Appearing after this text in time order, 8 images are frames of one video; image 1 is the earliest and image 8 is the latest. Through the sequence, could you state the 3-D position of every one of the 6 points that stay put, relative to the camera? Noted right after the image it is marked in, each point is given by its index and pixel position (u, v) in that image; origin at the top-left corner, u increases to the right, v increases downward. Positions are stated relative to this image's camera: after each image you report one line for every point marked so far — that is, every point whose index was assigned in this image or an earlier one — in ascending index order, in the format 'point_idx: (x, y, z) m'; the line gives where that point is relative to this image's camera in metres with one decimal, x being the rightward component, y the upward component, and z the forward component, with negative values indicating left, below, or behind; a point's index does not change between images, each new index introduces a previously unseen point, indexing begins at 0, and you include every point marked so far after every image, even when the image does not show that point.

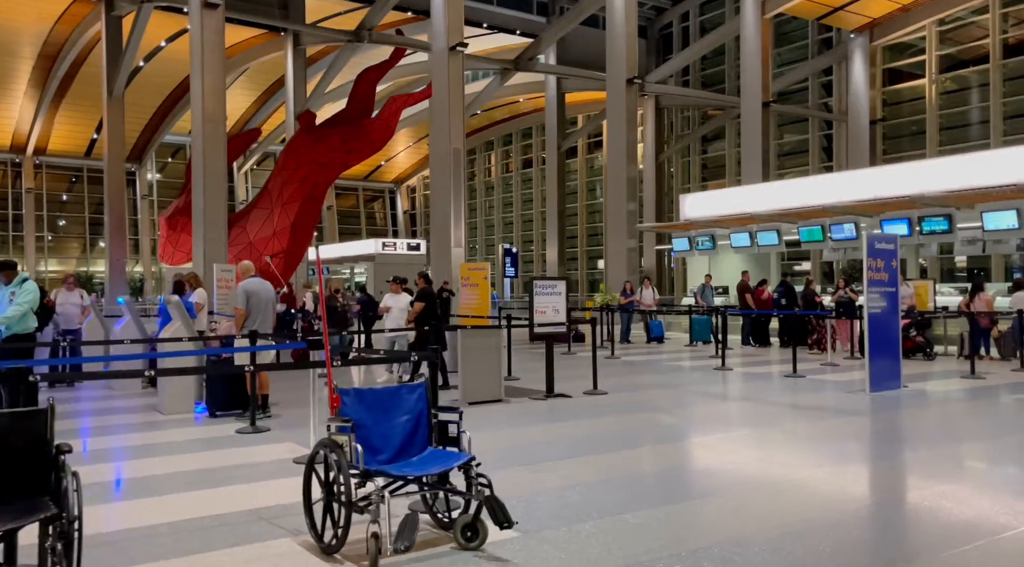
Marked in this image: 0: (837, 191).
0: (+6.7, +1.8, +16.5) m
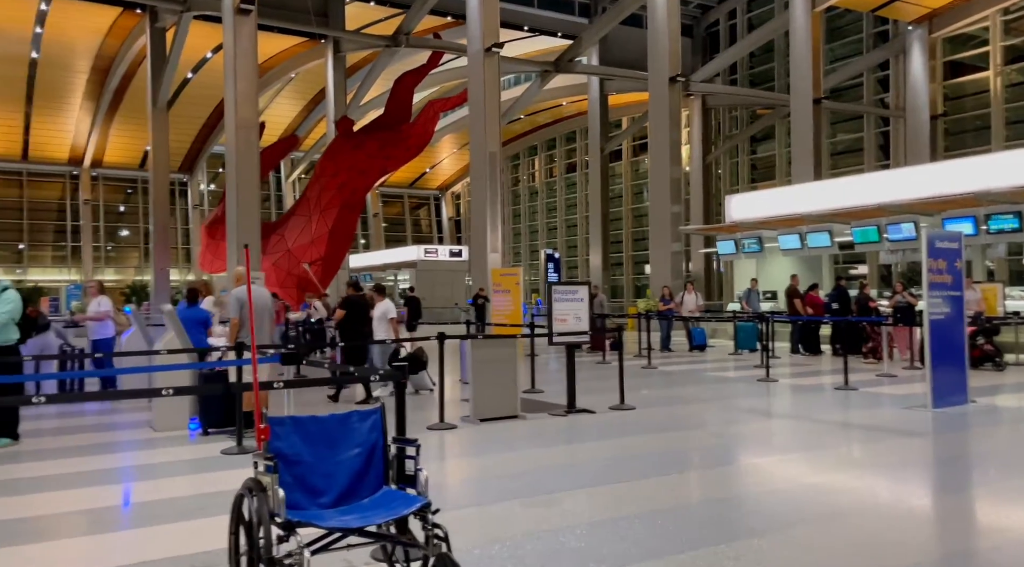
0: (+7.4, +1.8, +15.4) m
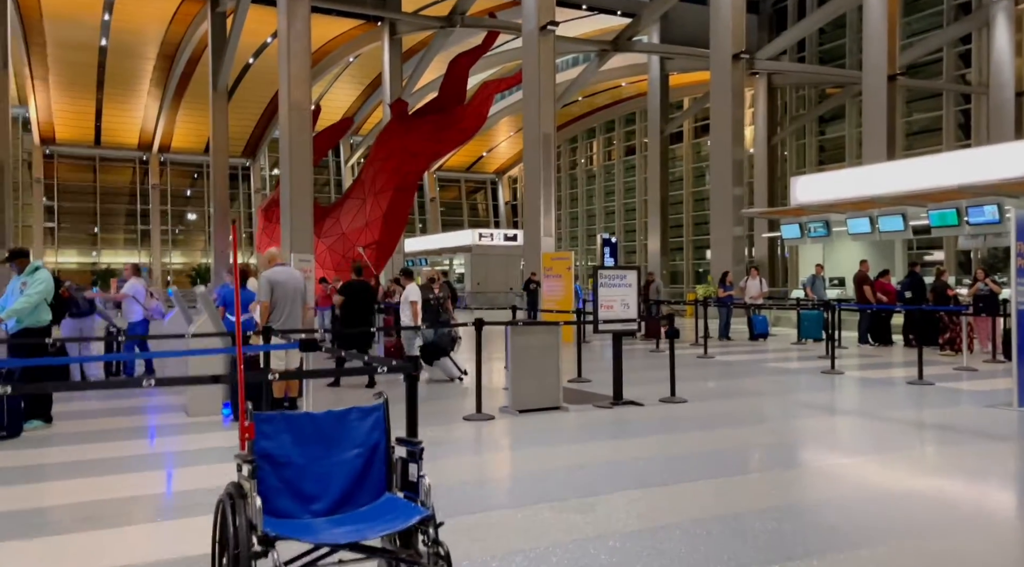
0: (+8.3, +2.0, +14.4) m
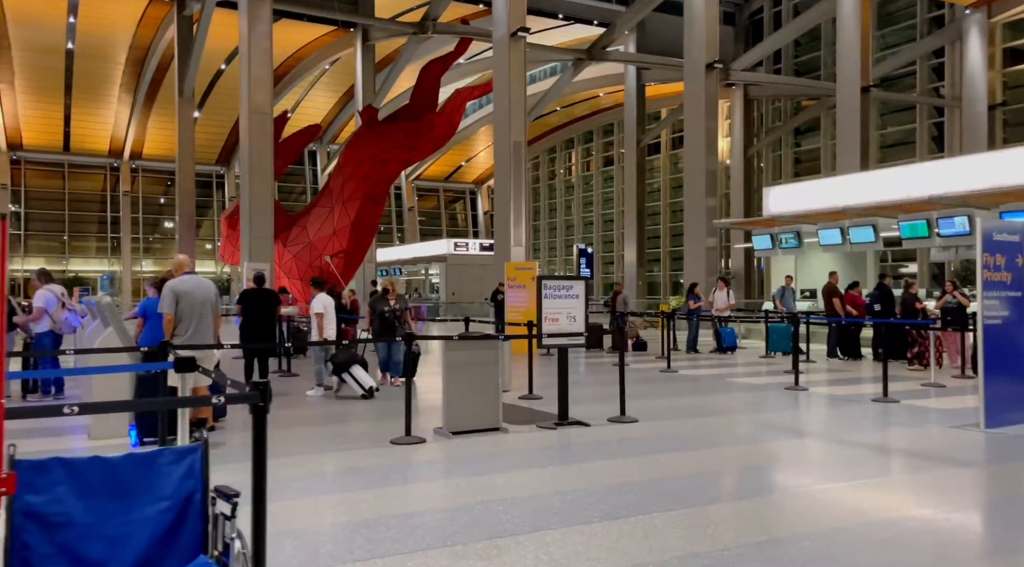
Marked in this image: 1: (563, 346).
0: (+7.6, +1.8, +14.1) m
1: (+0.5, -0.6, +7.2) m
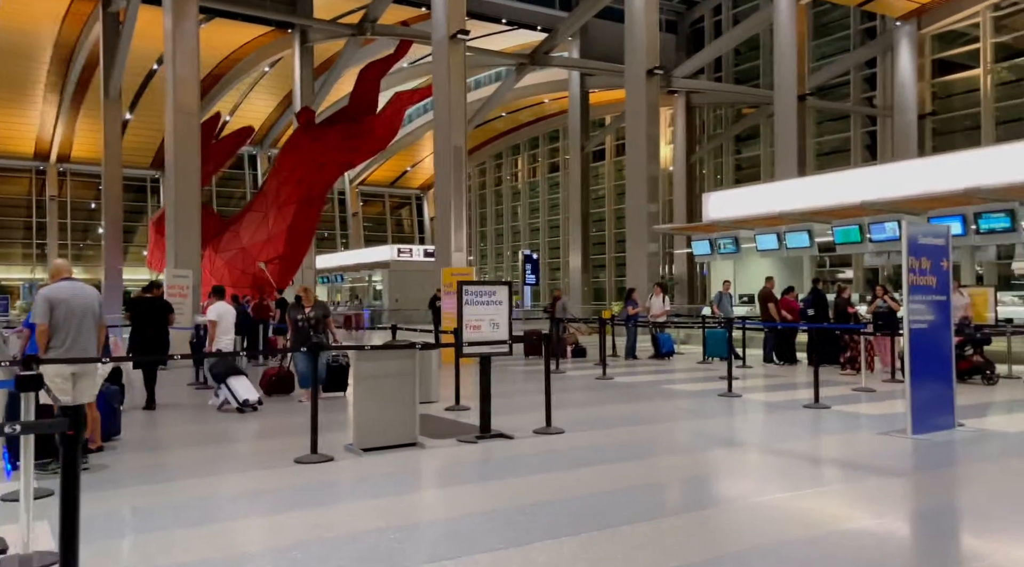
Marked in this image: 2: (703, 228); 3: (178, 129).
0: (+6.5, +1.7, +14.2) m
1: (-0.2, -0.6, +6.9) m
2: (+4.5, +1.3, +18.9) m
3: (-7.3, +3.4, +17.8) m
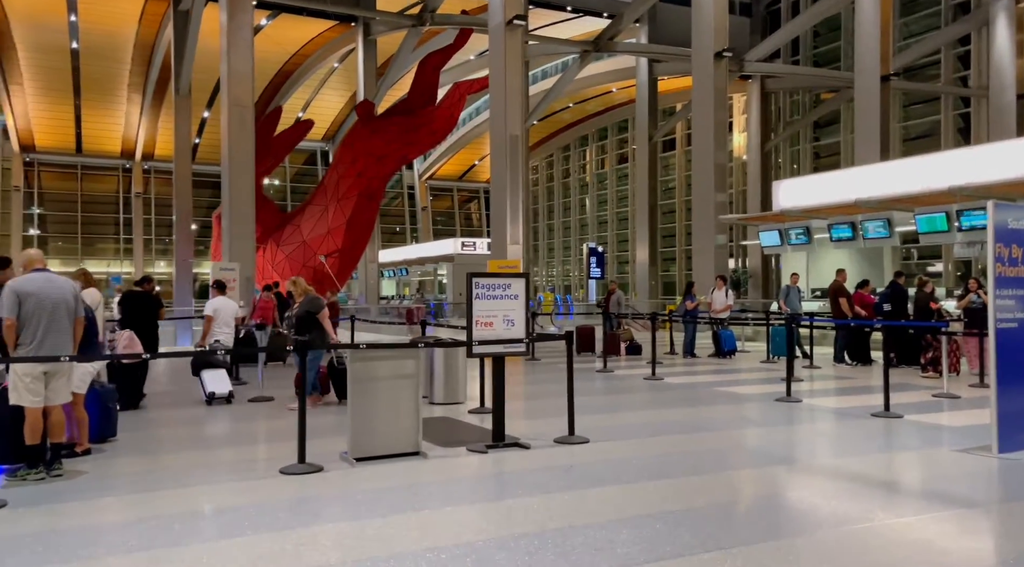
0: (+7.3, +1.8, +12.9) m
1: (-0.1, -0.5, +6.2) m
2: (+5.7, +1.5, +17.8) m
3: (-6.1, +3.6, +17.7) m
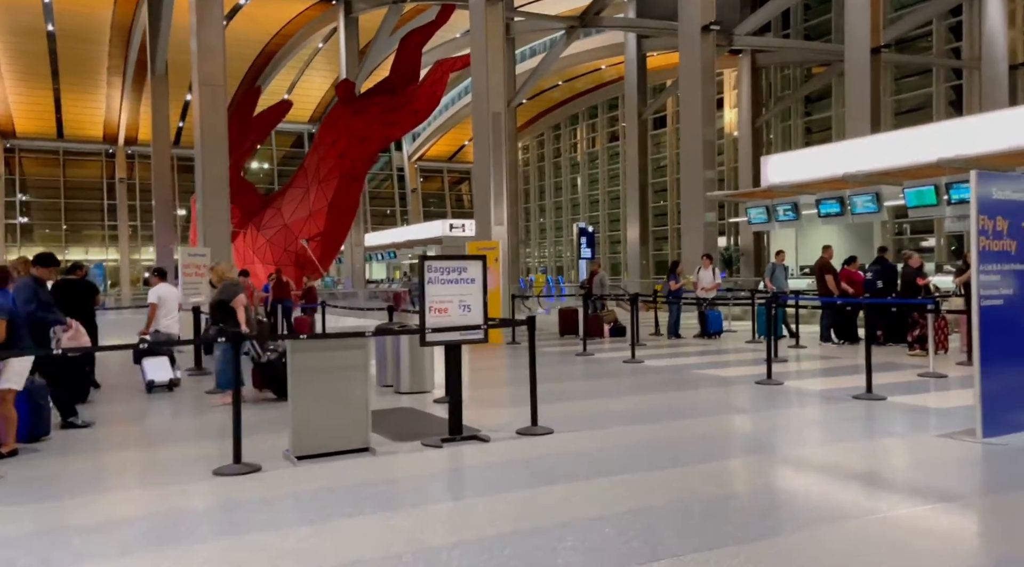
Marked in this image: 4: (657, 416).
0: (+7.0, +2.2, +12.5) m
1: (-0.3, -0.4, +5.9) m
2: (+5.3, +1.9, +17.4) m
3: (-6.6, +3.9, +17.2) m
4: (+1.4, -1.3, +7.8) m
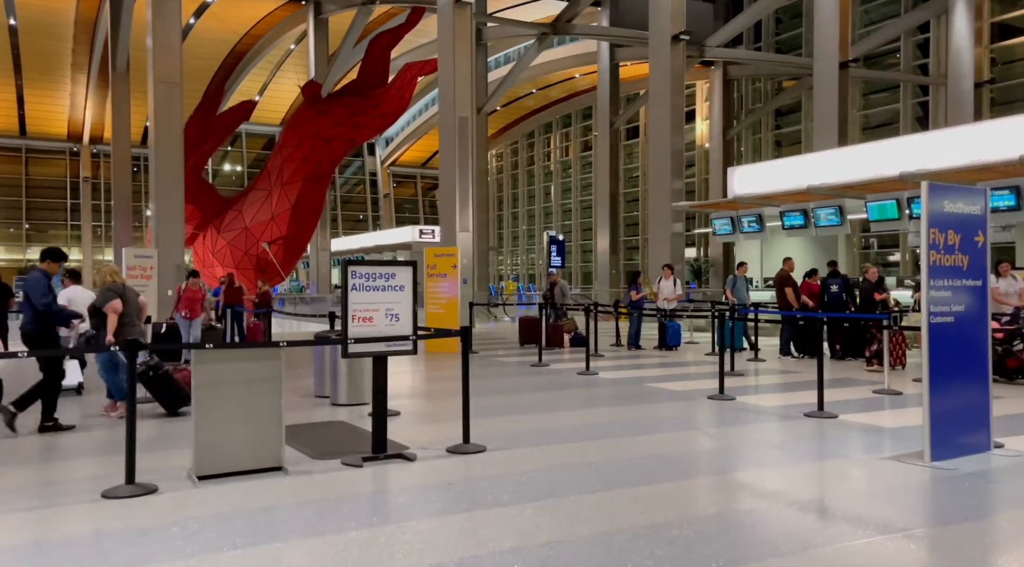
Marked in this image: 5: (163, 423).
0: (+6.3, +2.0, +12.4) m
1: (-0.8, -0.5, +5.5) m
2: (+4.5, +1.7, +17.2) m
3: (-7.3, +3.8, +16.8) m
4: (+0.9, -1.4, +7.5) m
5: (-3.0, -1.2, +7.2) m
